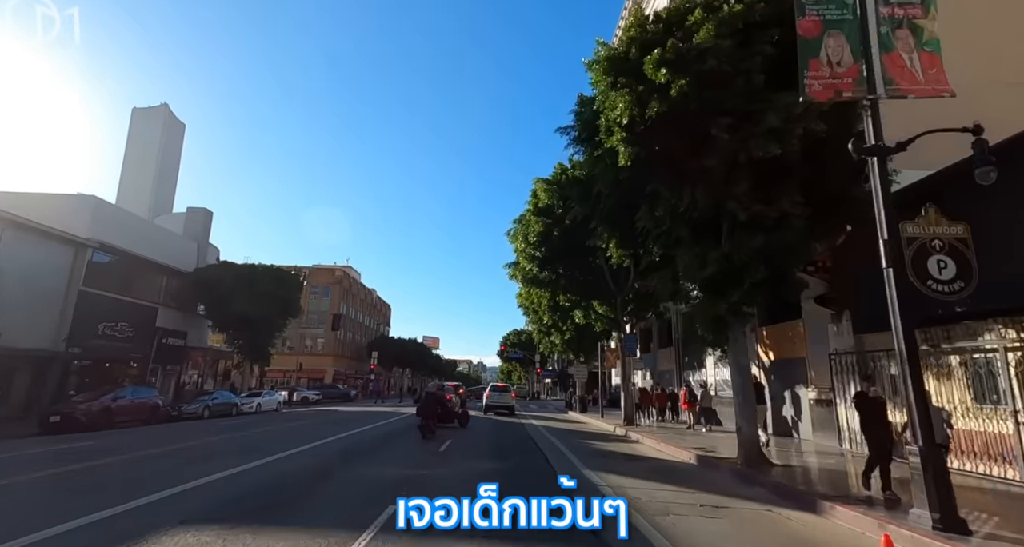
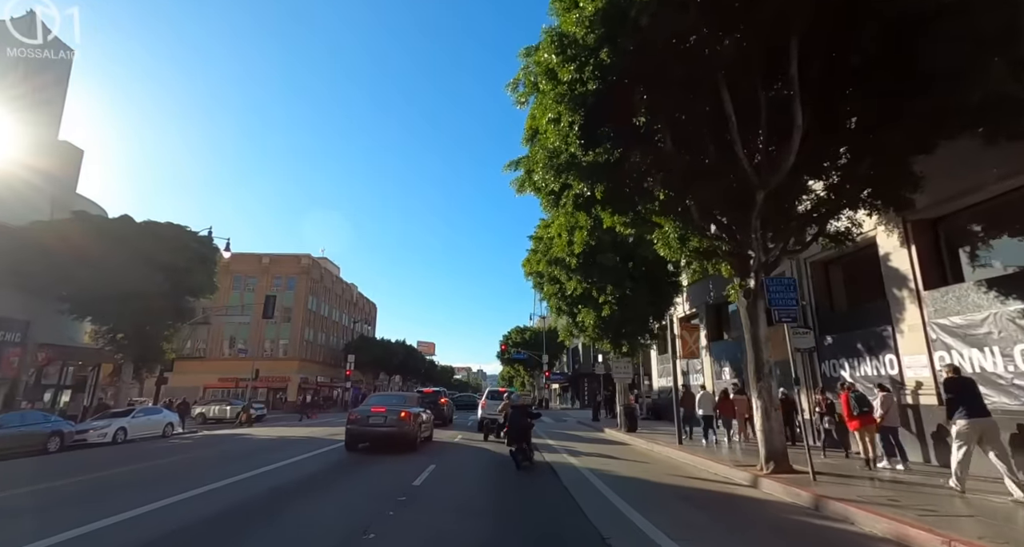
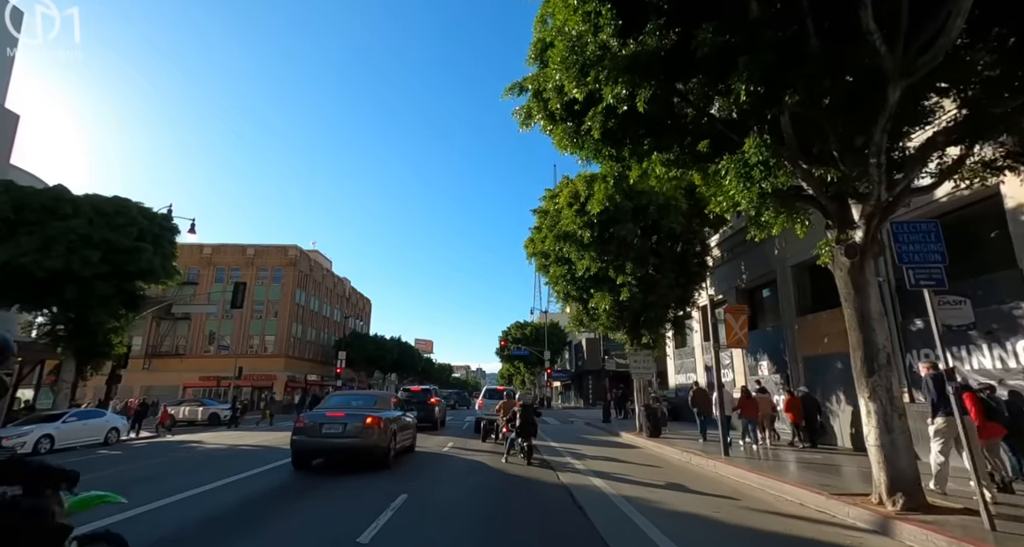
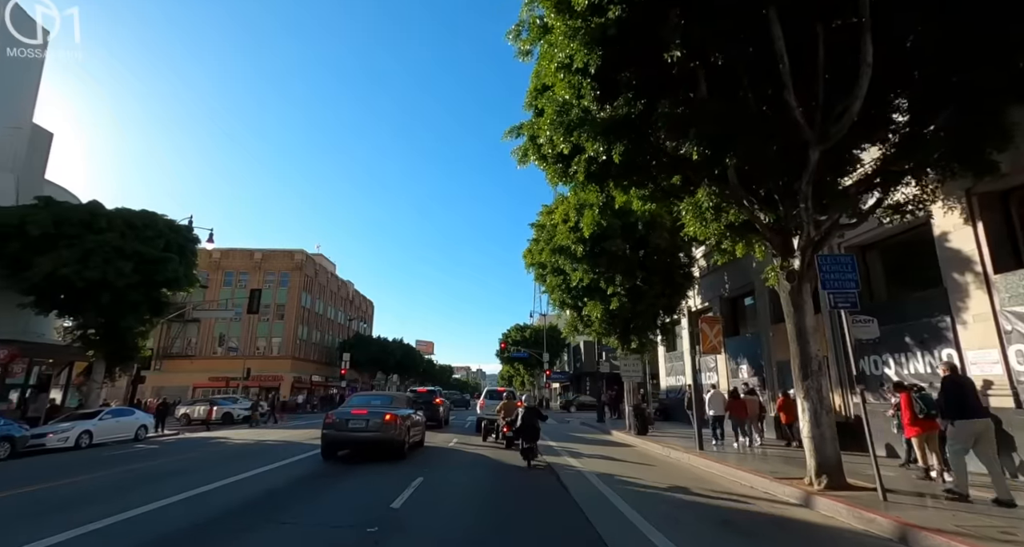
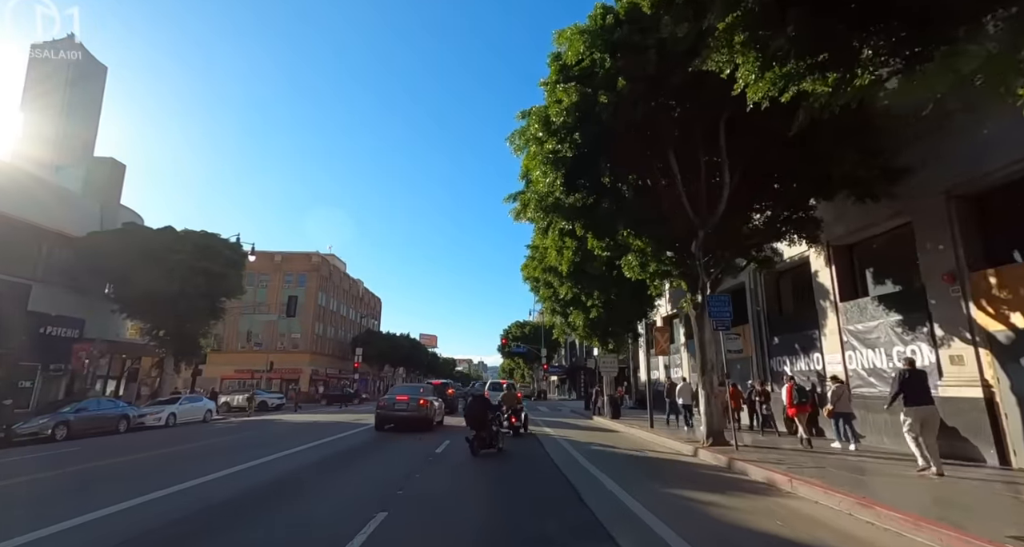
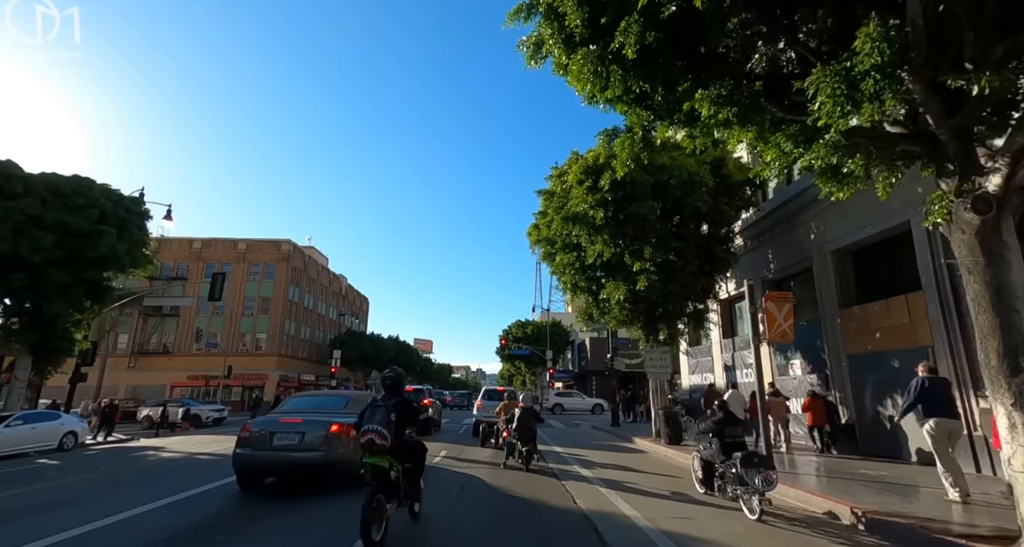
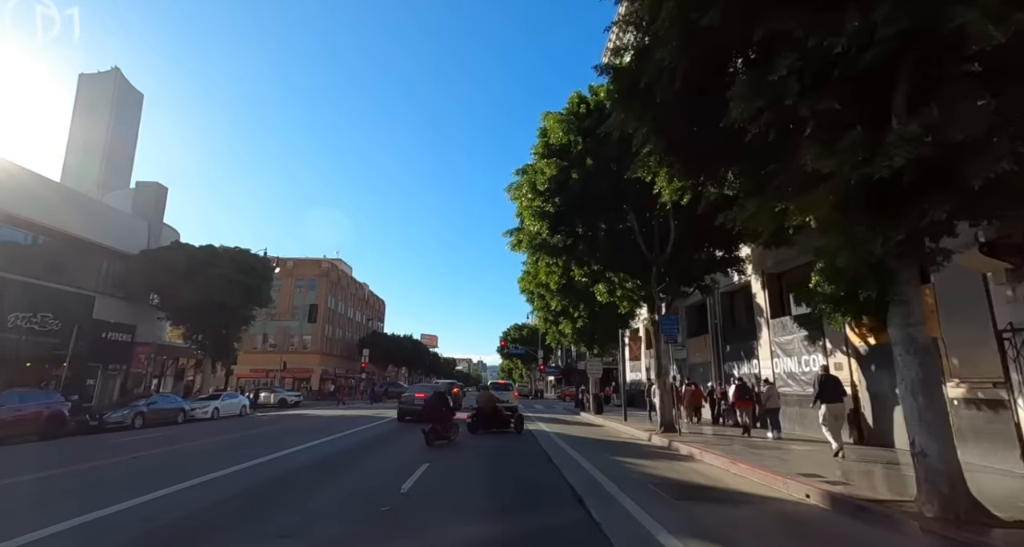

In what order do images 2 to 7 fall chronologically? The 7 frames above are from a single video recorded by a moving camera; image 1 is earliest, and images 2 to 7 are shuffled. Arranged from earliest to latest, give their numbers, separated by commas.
7, 5, 2, 4, 3, 6
